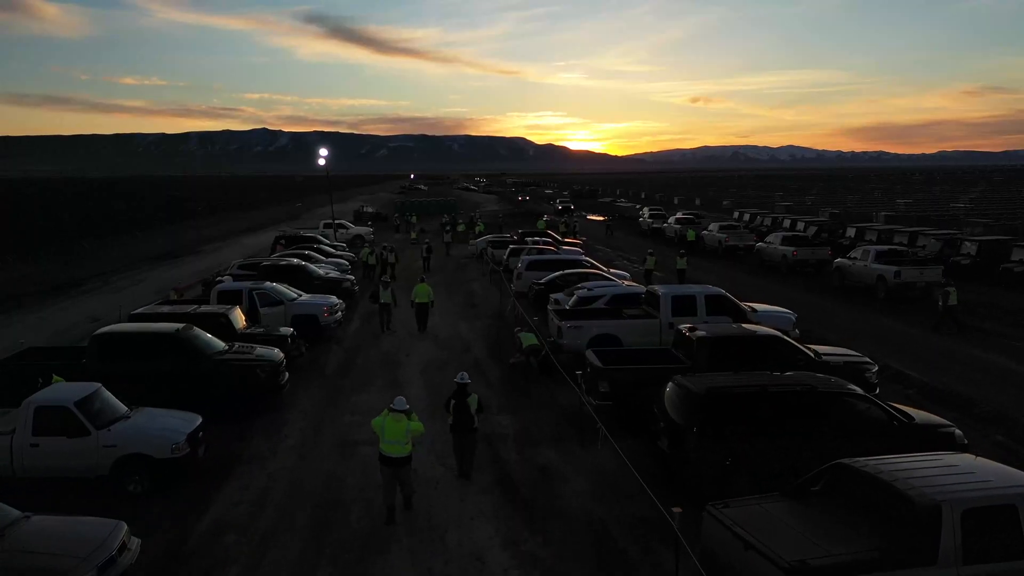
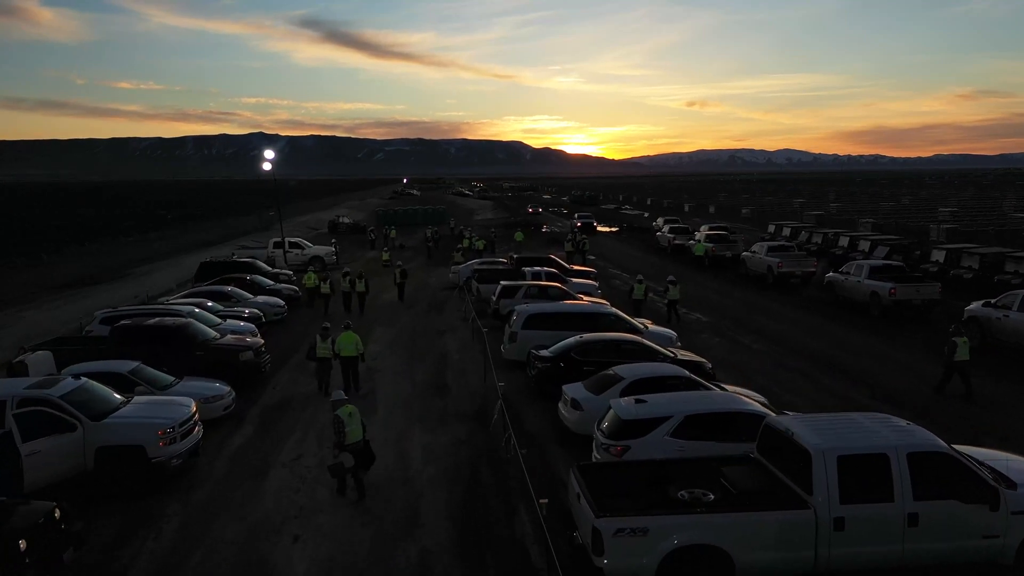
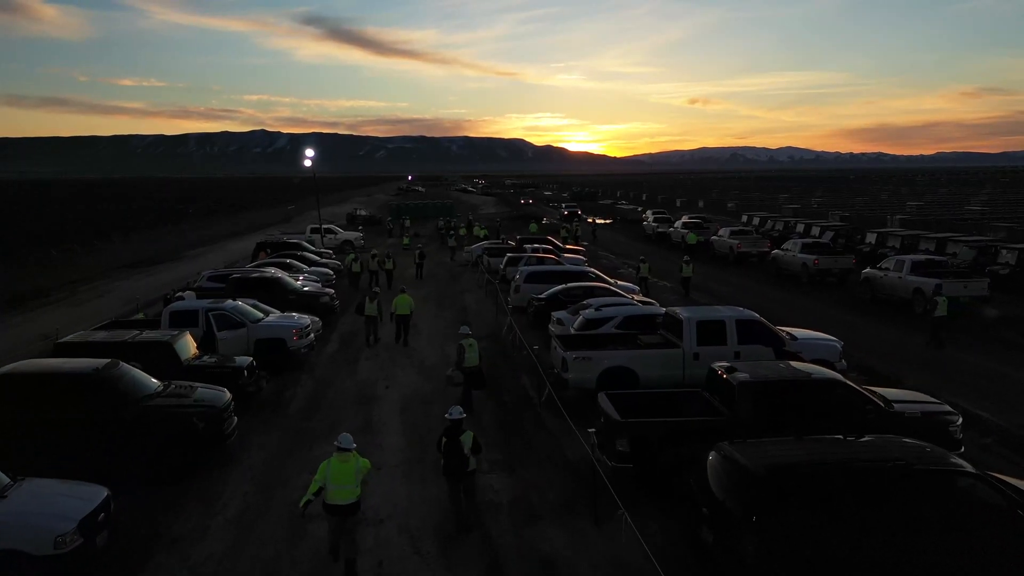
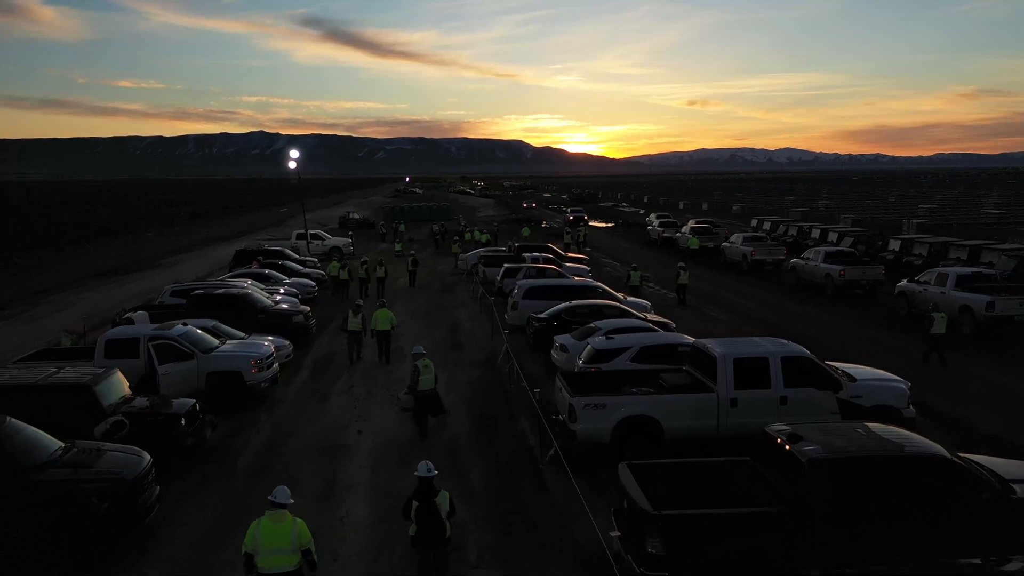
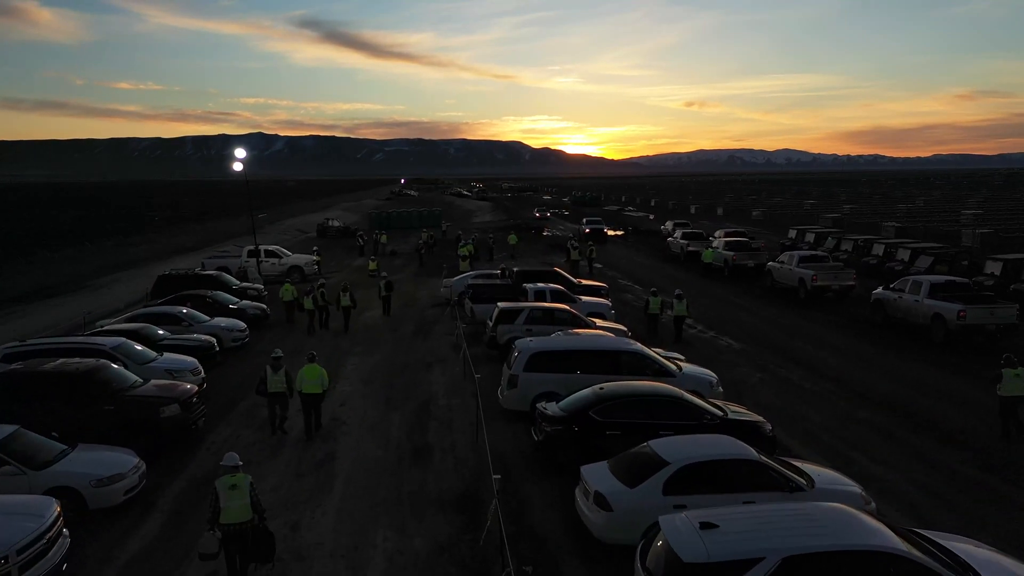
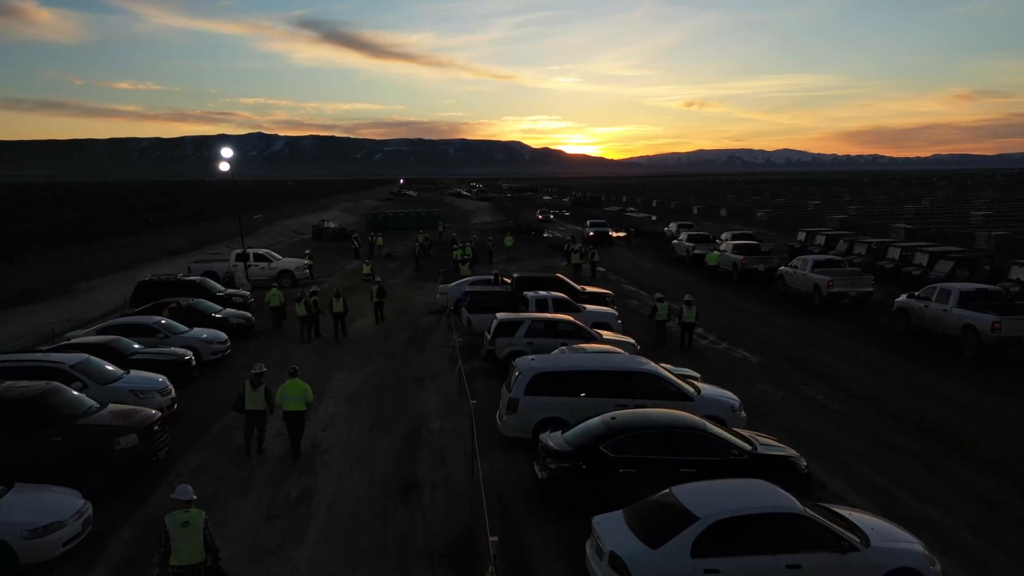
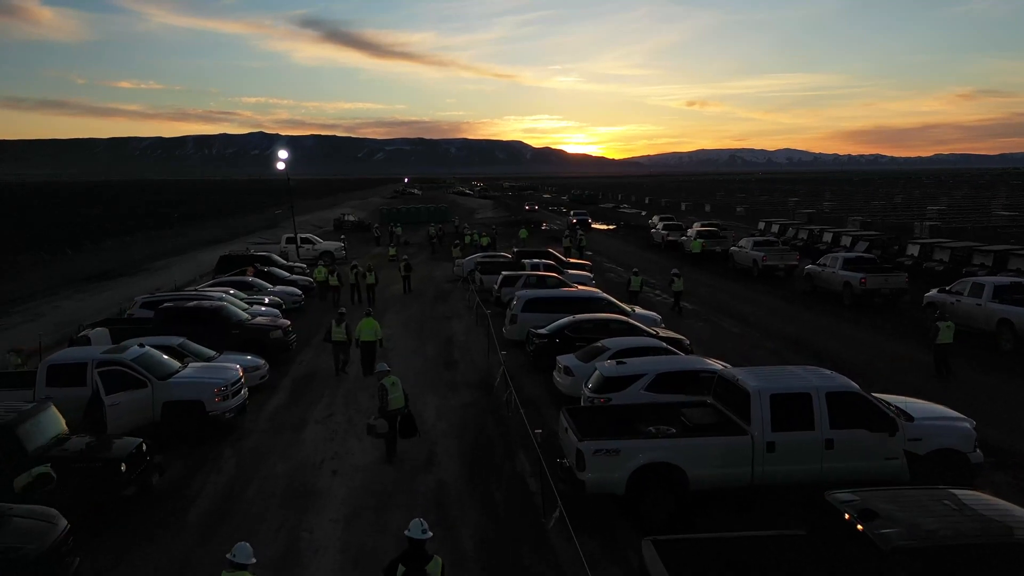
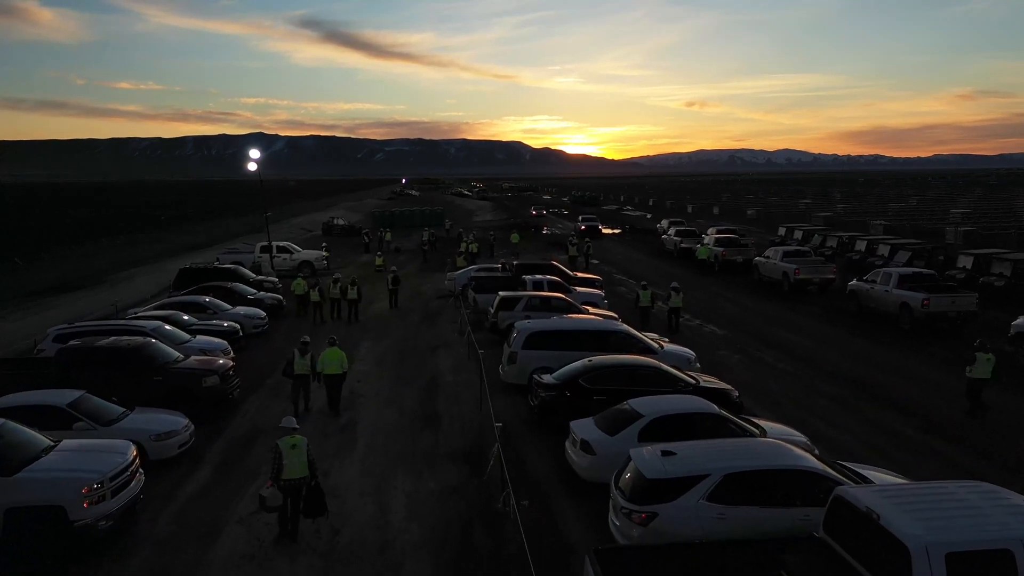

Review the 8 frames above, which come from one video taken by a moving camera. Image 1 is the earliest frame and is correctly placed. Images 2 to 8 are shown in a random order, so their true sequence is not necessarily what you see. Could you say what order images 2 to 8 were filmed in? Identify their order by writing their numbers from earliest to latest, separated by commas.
3, 4, 7, 2, 8, 5, 6
